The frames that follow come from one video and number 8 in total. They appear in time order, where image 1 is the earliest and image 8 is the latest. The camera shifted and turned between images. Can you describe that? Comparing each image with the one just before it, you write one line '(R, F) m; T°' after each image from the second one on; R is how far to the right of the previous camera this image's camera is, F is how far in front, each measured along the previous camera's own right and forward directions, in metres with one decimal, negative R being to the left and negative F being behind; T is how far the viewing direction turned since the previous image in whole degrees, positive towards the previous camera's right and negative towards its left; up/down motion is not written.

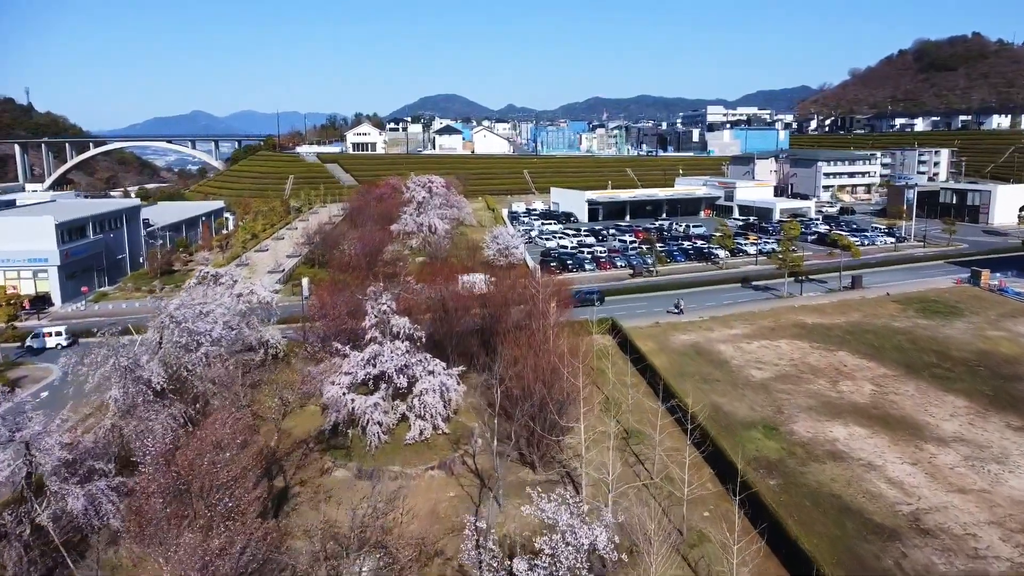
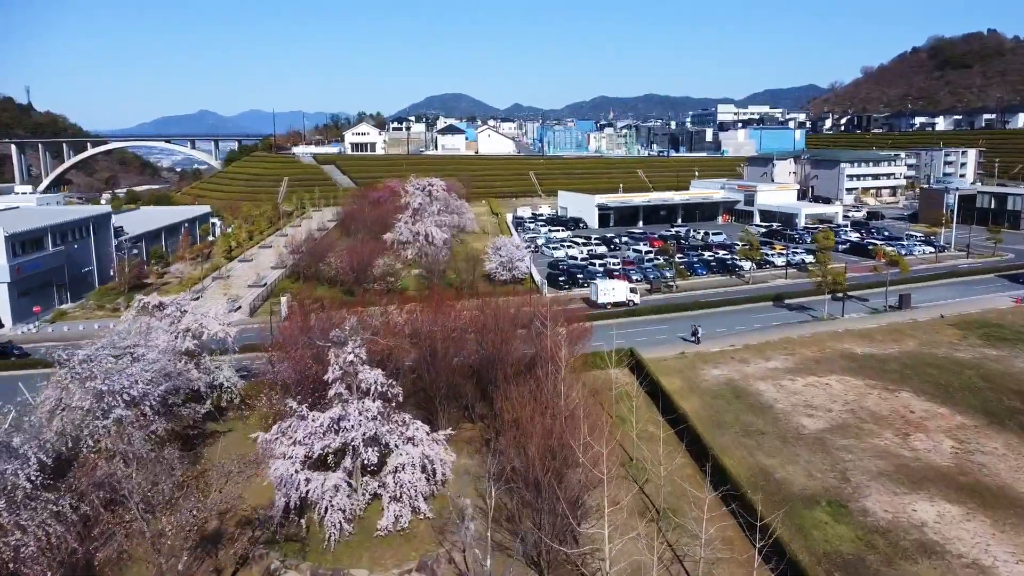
(+0.1, +2.6) m; 0°
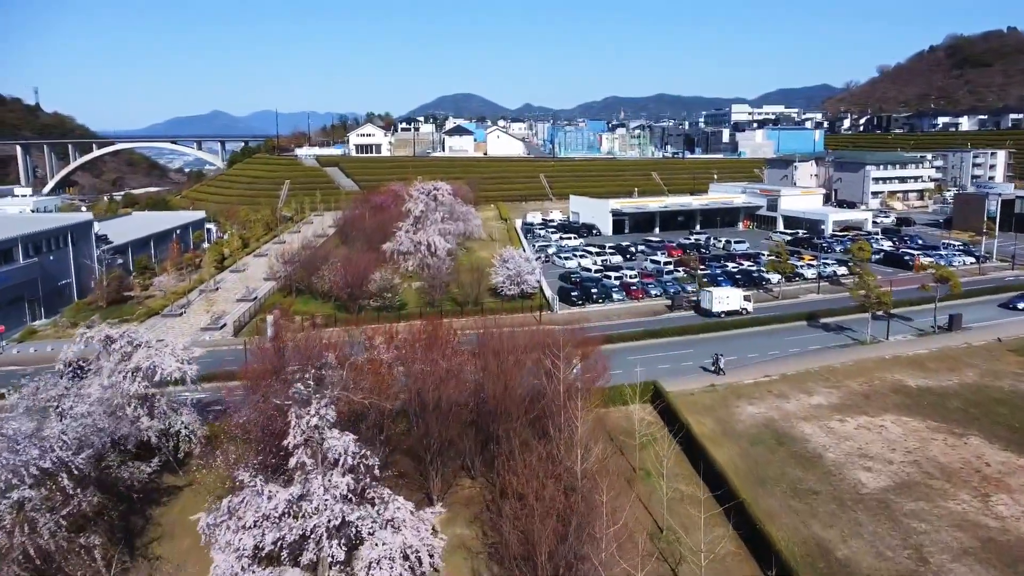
(+0.1, +2.0) m; -1°
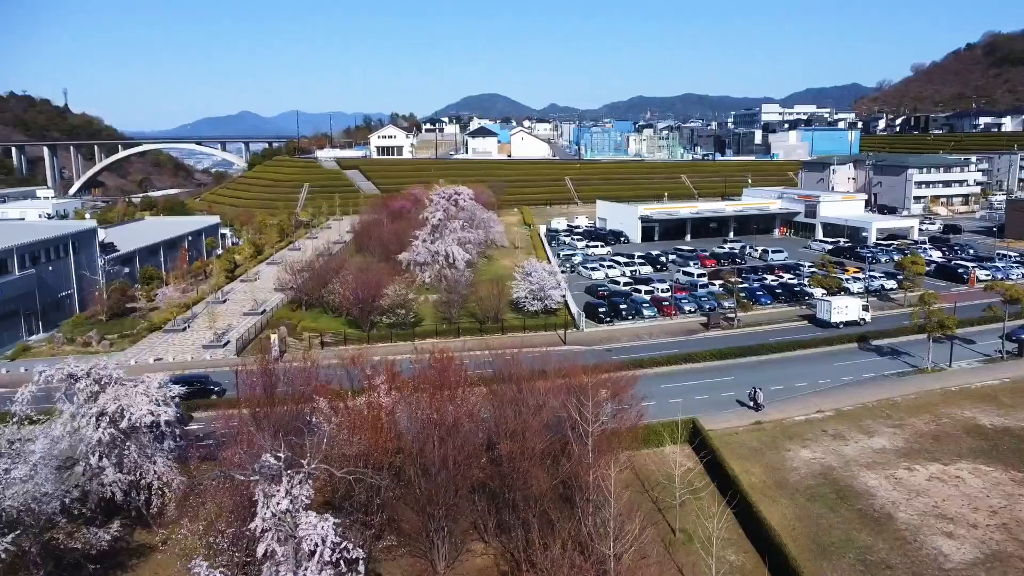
(0.0, +1.5) m; -2°
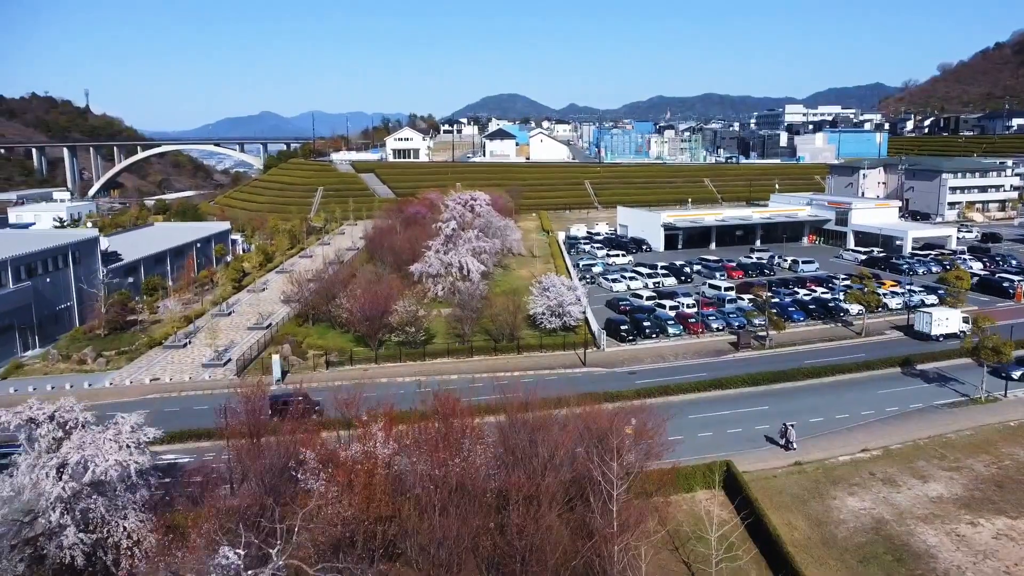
(0.0, +1.2) m; -1°
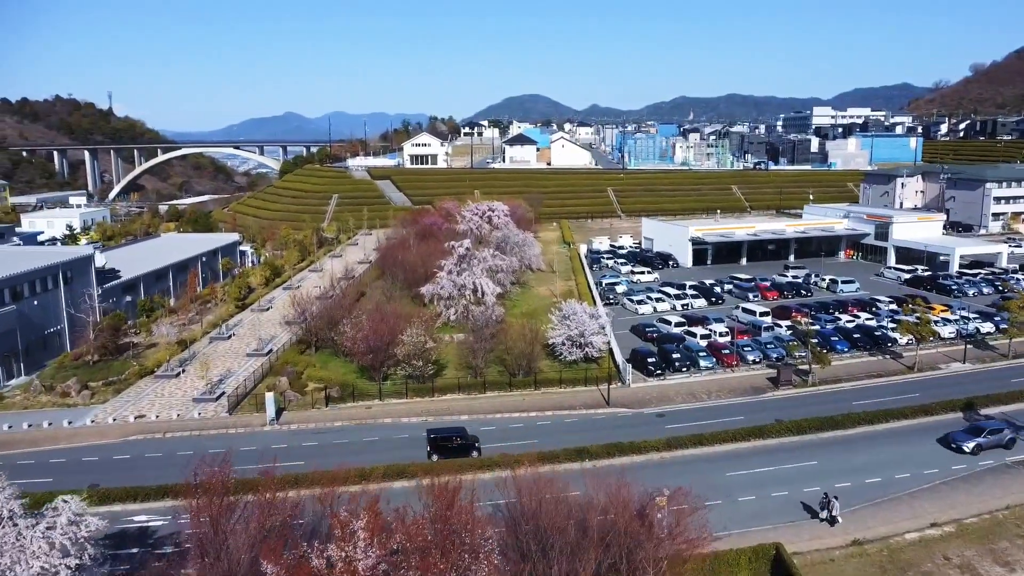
(+0.1, +1.6) m; -1°
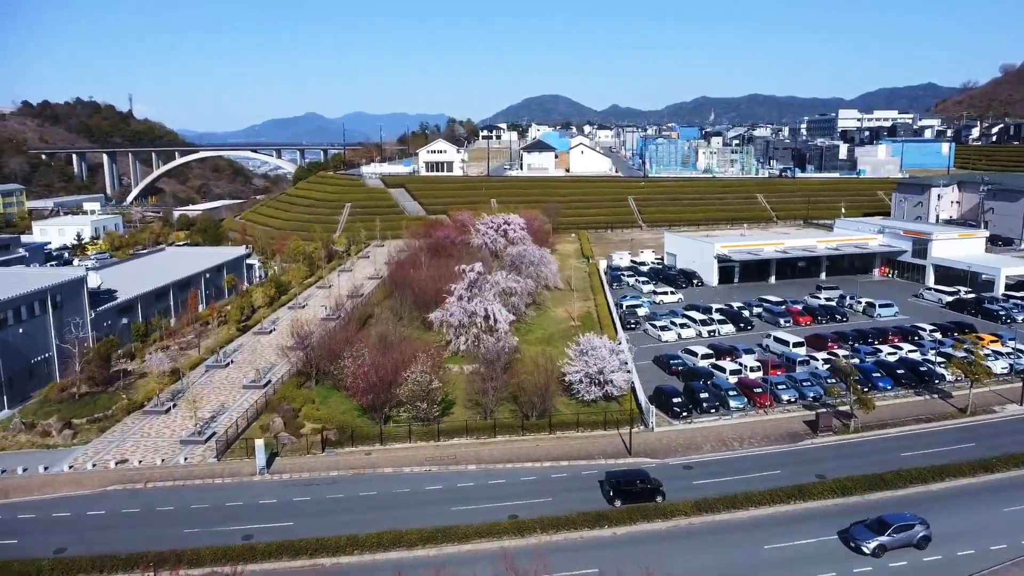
(+0.1, +1.4) m; -1°
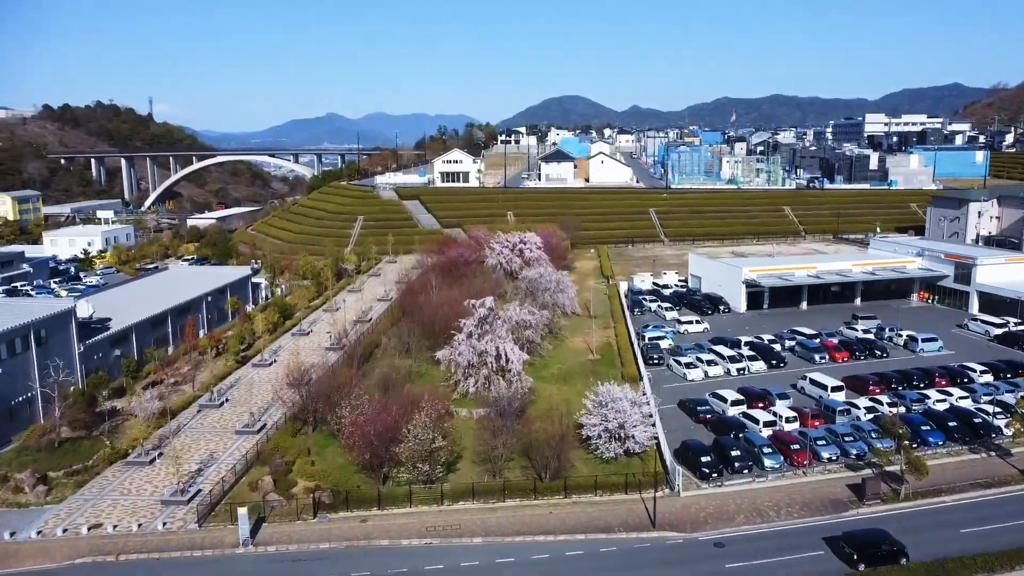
(+0.1, +1.5) m; -1°
